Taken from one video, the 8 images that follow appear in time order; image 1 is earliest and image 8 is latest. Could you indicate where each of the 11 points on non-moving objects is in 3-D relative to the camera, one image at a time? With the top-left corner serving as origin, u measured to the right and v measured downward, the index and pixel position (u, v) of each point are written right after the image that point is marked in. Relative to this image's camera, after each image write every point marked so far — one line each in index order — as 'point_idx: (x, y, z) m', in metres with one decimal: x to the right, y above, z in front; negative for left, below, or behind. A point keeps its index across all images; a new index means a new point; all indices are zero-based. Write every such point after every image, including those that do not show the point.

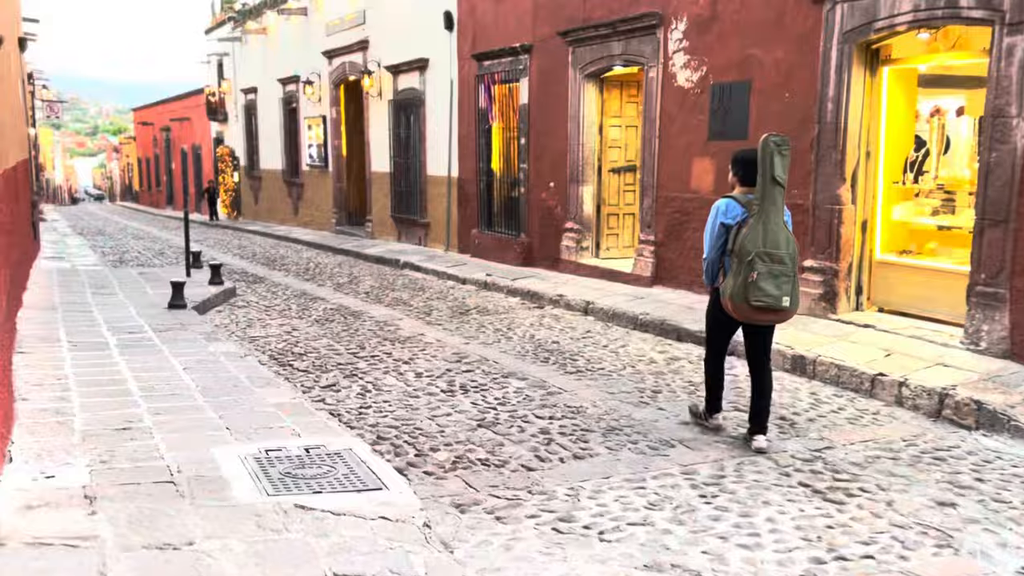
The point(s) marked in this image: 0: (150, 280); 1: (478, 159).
0: (-4.8, +0.1, +10.9) m
1: (-0.6, +2.1, +13.3) m
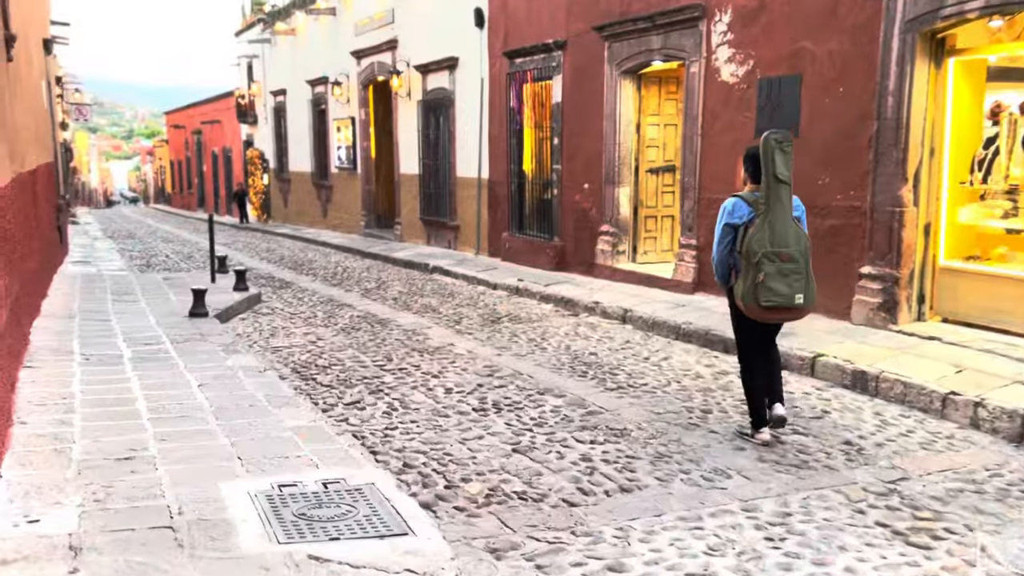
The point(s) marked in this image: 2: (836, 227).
0: (-4.4, 0.0, +10.6) m
1: (0.0, +2.0, +12.8) m
2: (+3.0, +0.6, +7.7) m
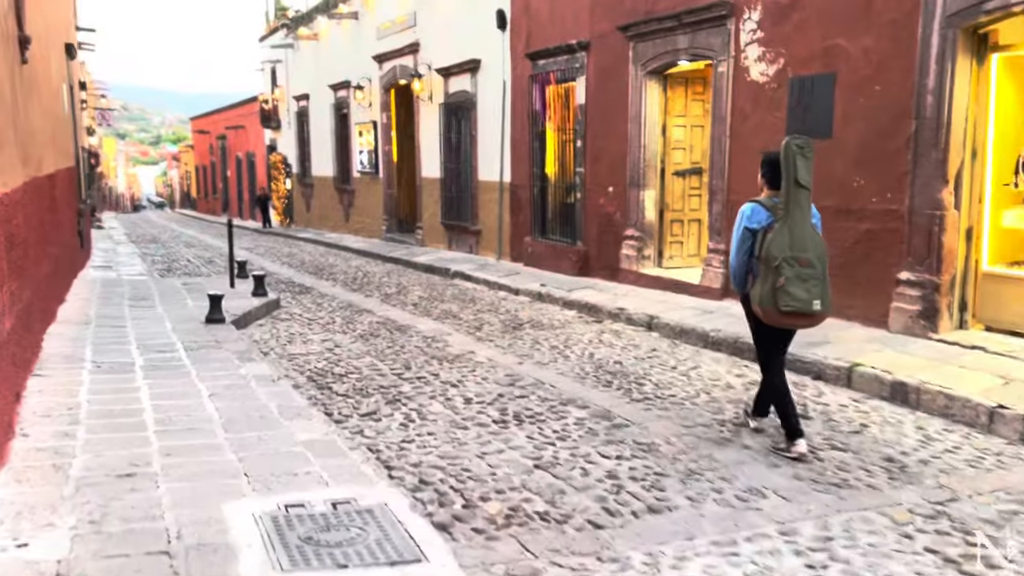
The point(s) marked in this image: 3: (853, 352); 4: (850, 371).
0: (-4.1, 0.0, +10.5) m
1: (+0.3, +1.9, +12.6) m
2: (+3.2, +0.5, +7.4) m
3: (+2.8, -0.5, +6.7) m
4: (+2.6, -0.7, +6.3) m
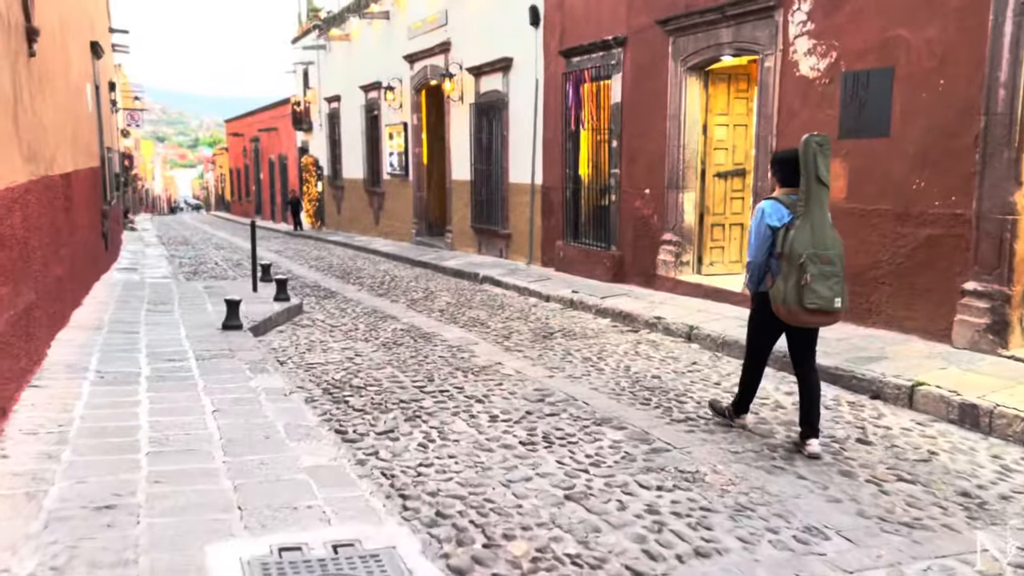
0: (-3.7, -0.1, +10.2) m
1: (+0.8, +1.8, +12.2) m
2: (+3.5, +0.4, +6.8) m
3: (+3.0, -0.6, +6.1) m
4: (+2.8, -0.7, +5.8) m
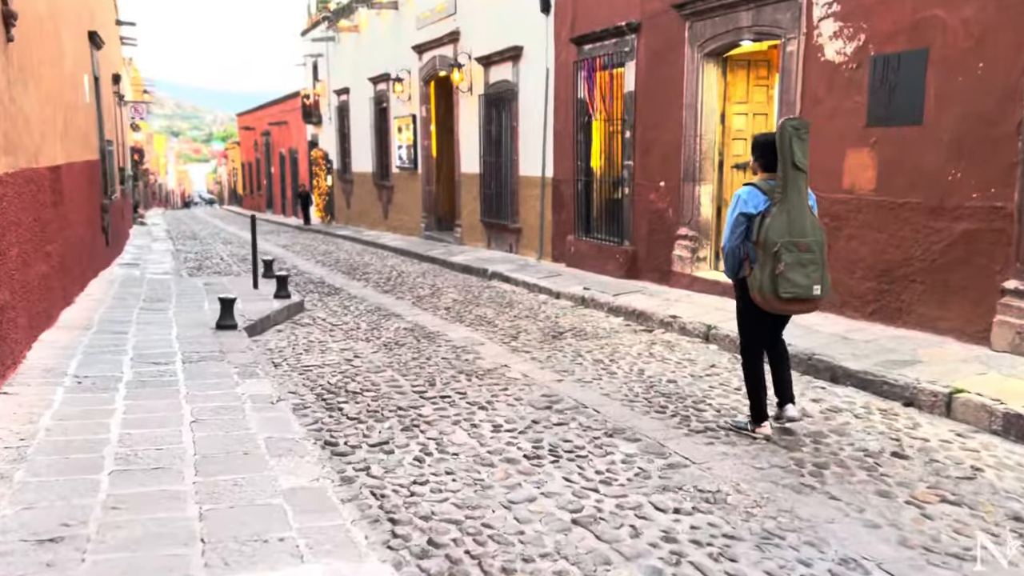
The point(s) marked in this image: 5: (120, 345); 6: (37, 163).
0: (-3.6, 0.0, +9.9) m
1: (+0.9, +1.9, +11.7) m
2: (+3.6, +0.4, +6.4) m
3: (+3.1, -0.6, +5.7) m
4: (+2.9, -0.7, +5.3) m
5: (-3.0, -0.4, +6.3) m
6: (-4.0, +1.1, +7.0) m
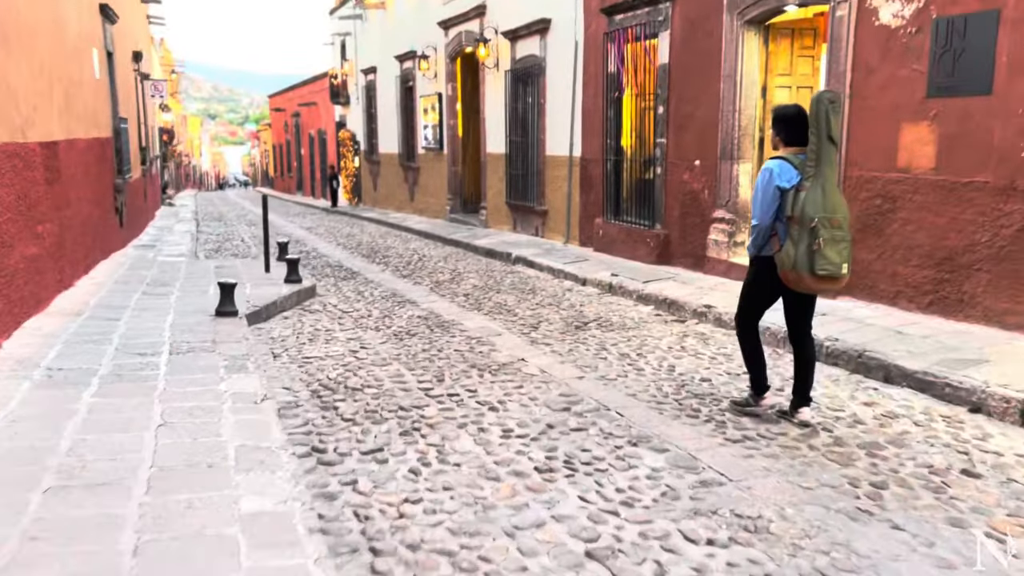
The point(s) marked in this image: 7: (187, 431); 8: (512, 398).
0: (-3.4, +0.1, +9.5) m
1: (+1.3, +2.1, +11.1) m
2: (+3.7, +0.5, +5.7) m
3: (+3.1, -0.5, +5.0) m
4: (+2.9, -0.7, +4.7) m
5: (-2.9, -0.3, +5.9) m
6: (-3.9, +1.2, +6.6) m
7: (-1.5, -0.7, +3.8) m
8: (0.0, -0.7, +5.1) m
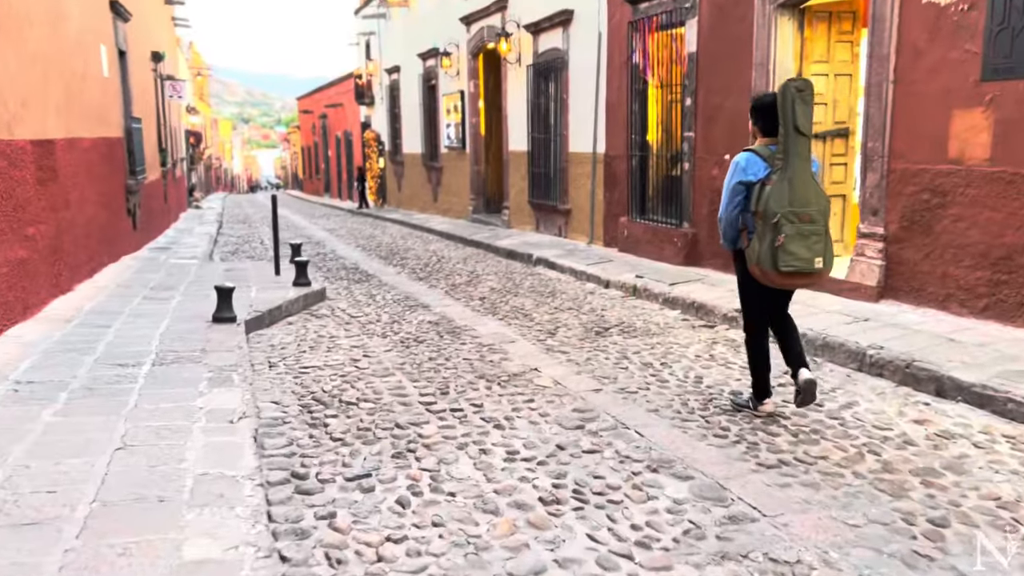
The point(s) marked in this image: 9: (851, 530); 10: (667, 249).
0: (-3.1, +0.1, +9.1) m
1: (+1.5, +2.0, +10.6) m
2: (+3.7, +0.5, +5.0) m
3: (+3.2, -0.6, +4.4) m
4: (+3.0, -0.7, +4.1) m
5: (-2.8, -0.4, +5.5) m
6: (-3.8, +1.2, +6.3) m
7: (-1.5, -0.7, +3.4) m
8: (+0.1, -0.7, +4.7) m
9: (+1.3, -0.9, +3.2) m
10: (+1.8, +0.5, +9.7) m
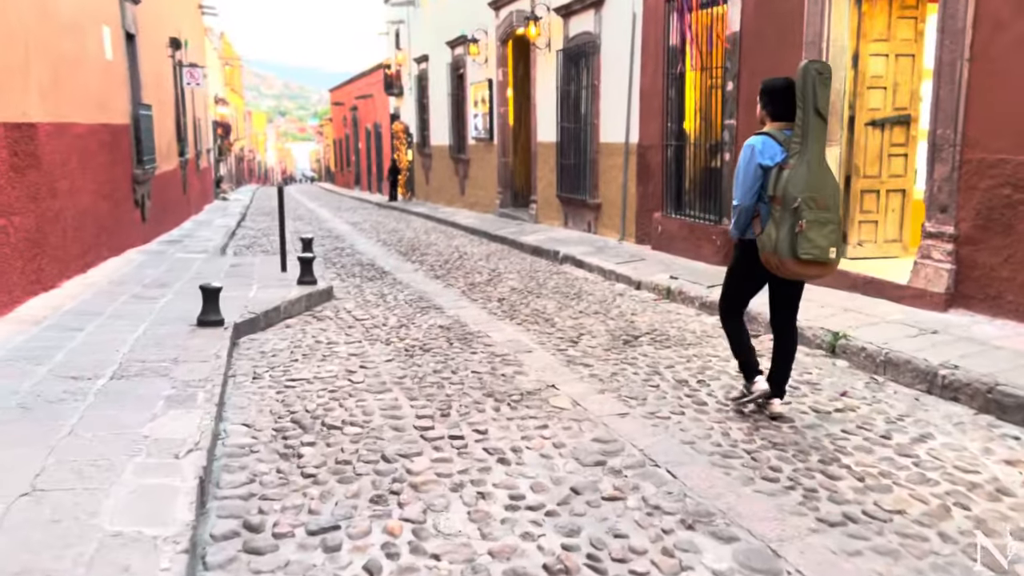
0: (-2.9, +0.1, +8.5) m
1: (+1.8, +2.0, +9.8) m
2: (+3.8, +0.4, +4.2) m
3: (+3.2, -0.6, +3.6) m
4: (+3.0, -0.8, +3.3) m
5: (-2.8, -0.4, +4.9) m
6: (-3.7, +1.2, +5.7) m
7: (-1.5, -0.7, +2.7) m
8: (+0.1, -0.8, +3.9) m
9: (+1.3, -1.0, +2.4) m
10: (+2.1, +0.4, +8.9) m
